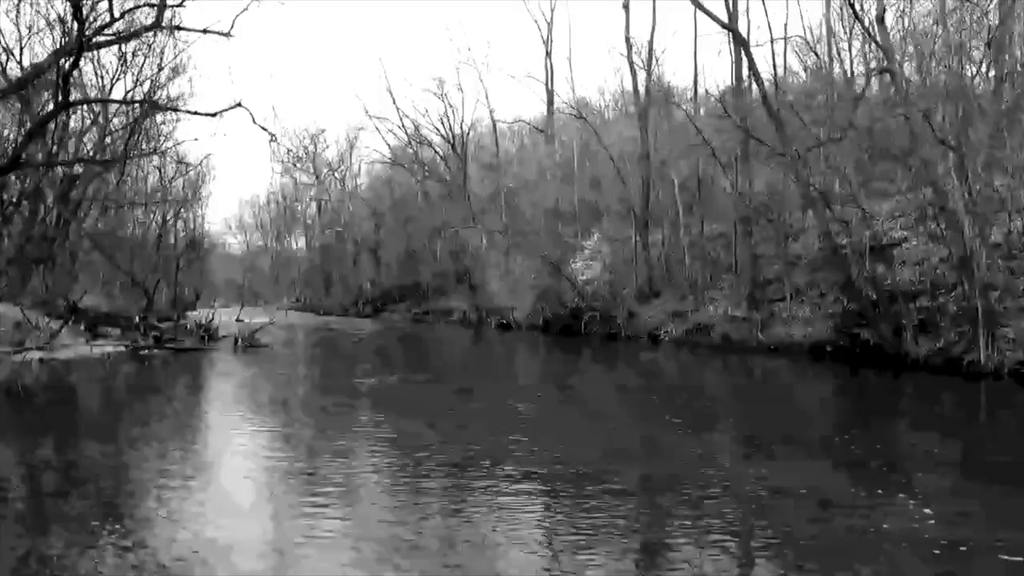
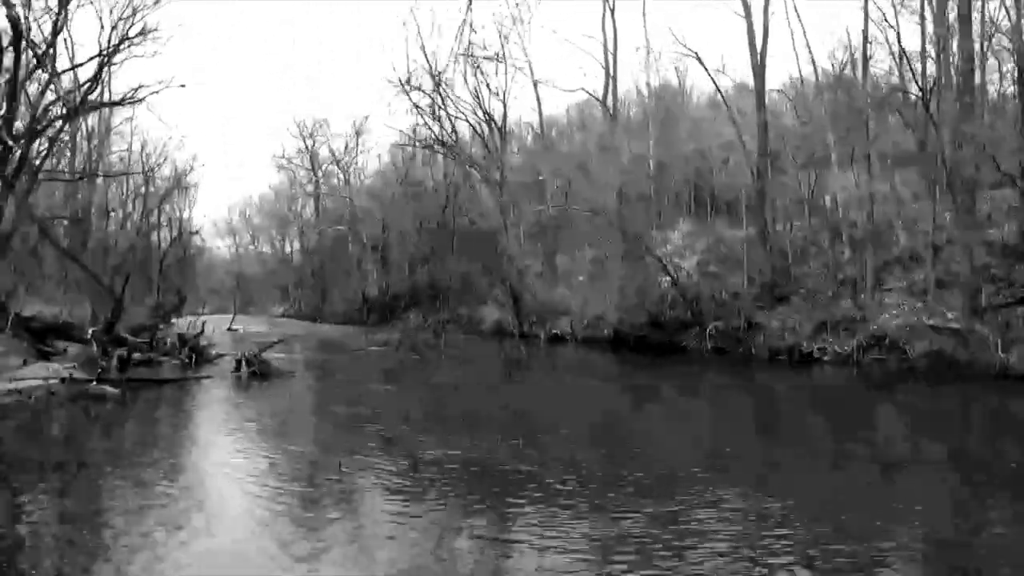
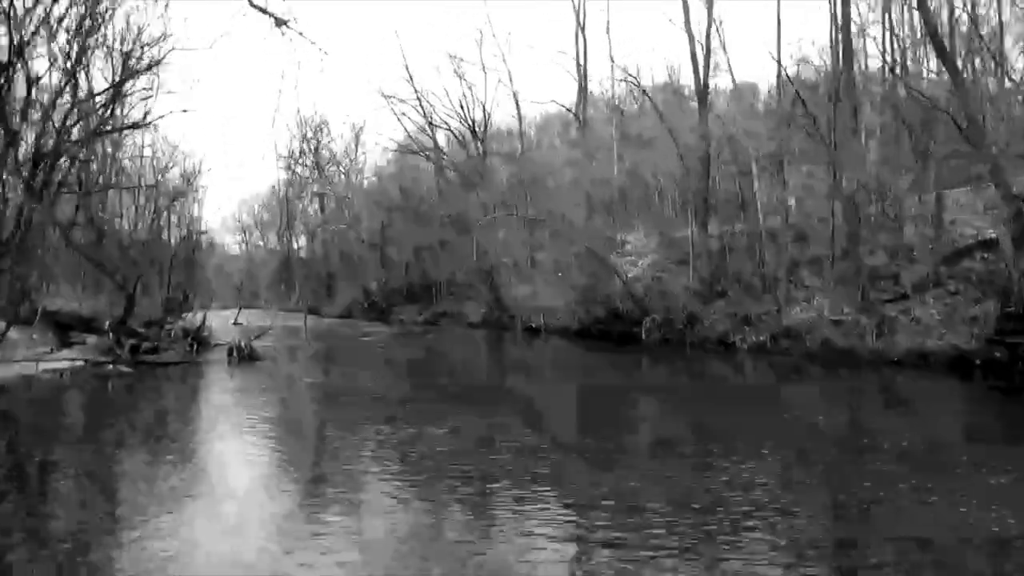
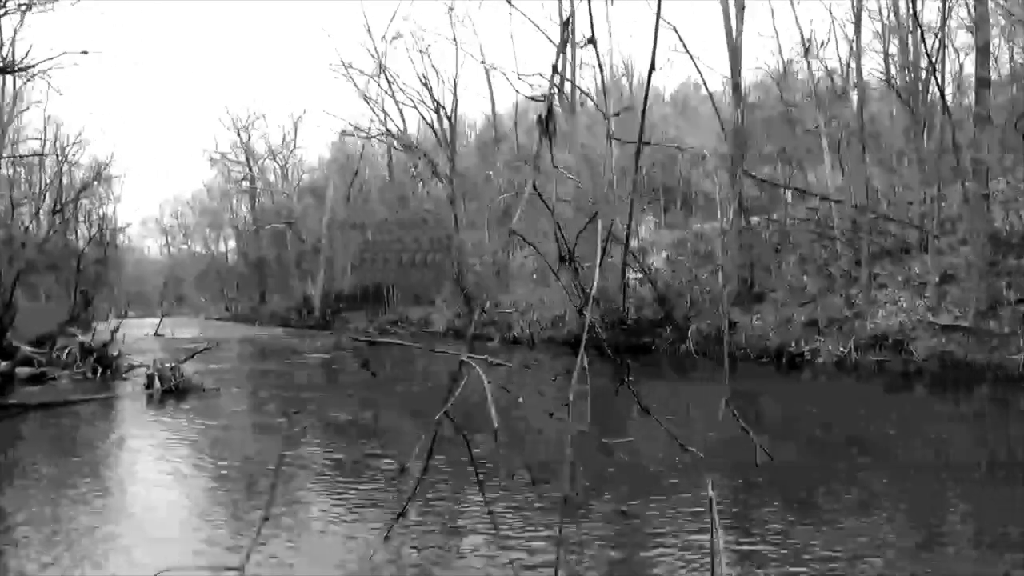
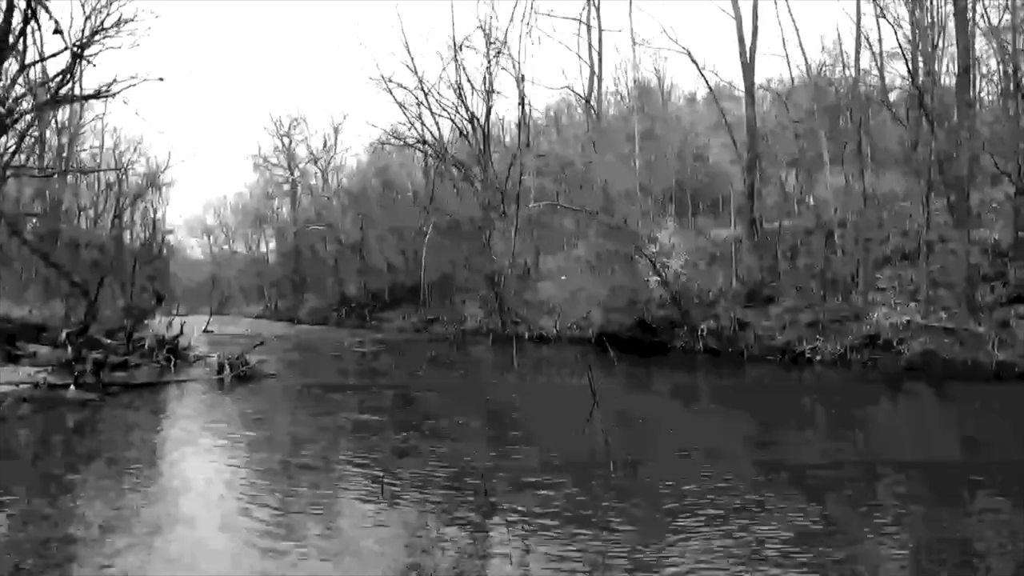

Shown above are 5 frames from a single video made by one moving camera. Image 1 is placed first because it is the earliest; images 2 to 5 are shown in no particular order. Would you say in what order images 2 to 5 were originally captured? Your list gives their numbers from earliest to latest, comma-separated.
3, 2, 5, 4
